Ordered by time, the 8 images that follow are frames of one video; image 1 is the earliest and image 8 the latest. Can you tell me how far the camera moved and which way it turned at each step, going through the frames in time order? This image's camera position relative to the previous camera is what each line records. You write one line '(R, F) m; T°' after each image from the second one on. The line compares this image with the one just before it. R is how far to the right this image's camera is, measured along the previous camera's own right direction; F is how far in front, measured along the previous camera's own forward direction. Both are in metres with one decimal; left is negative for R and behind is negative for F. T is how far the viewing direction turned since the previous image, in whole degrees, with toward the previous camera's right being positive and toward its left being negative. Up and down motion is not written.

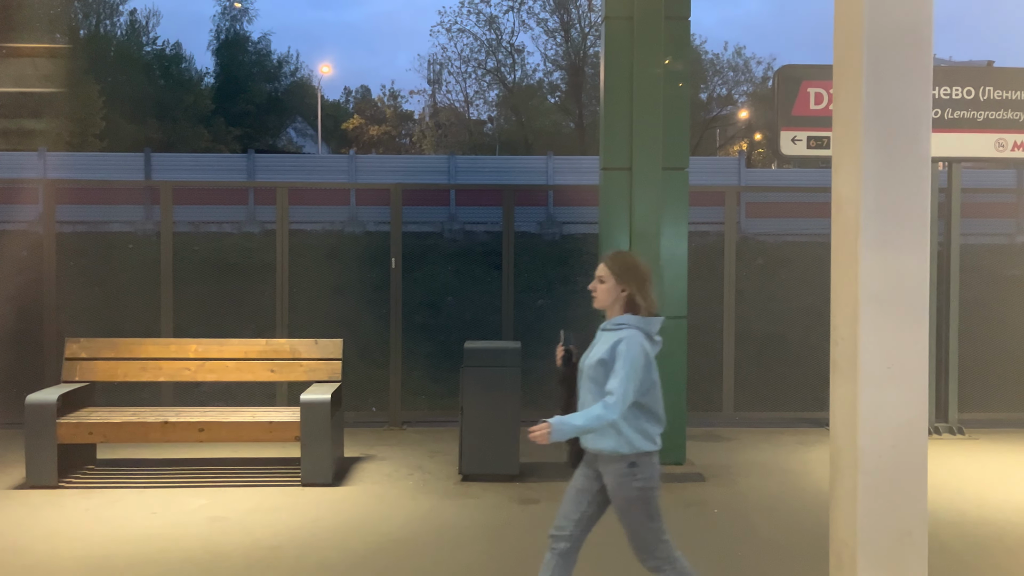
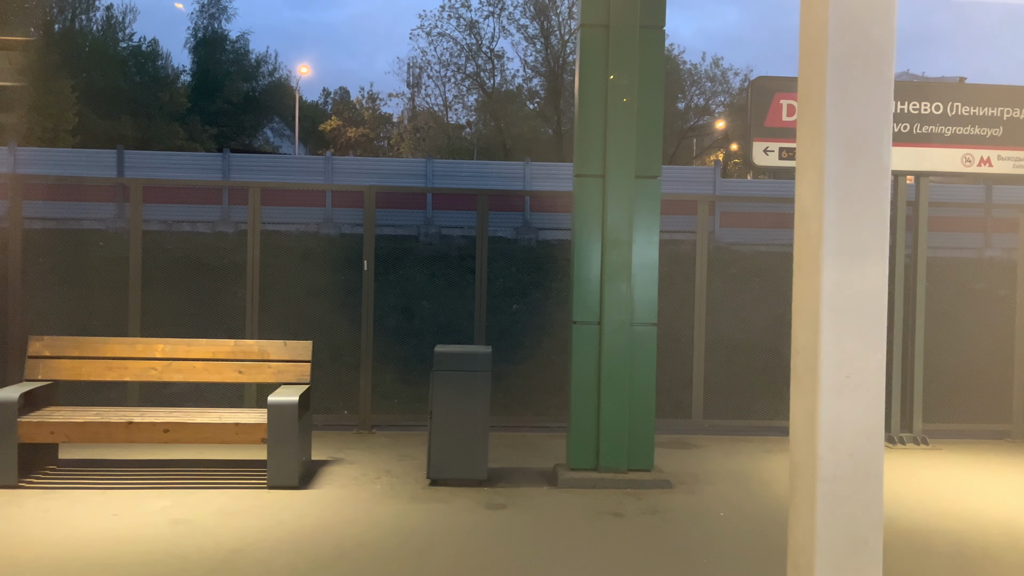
(0.0, 0.0) m; +2°
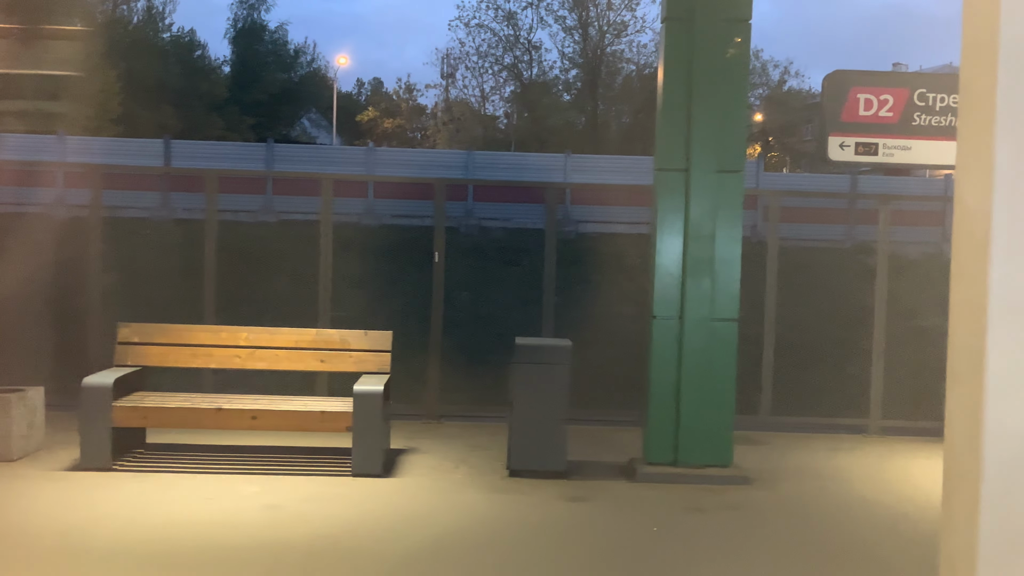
(-0.4, 0.0) m; -2°
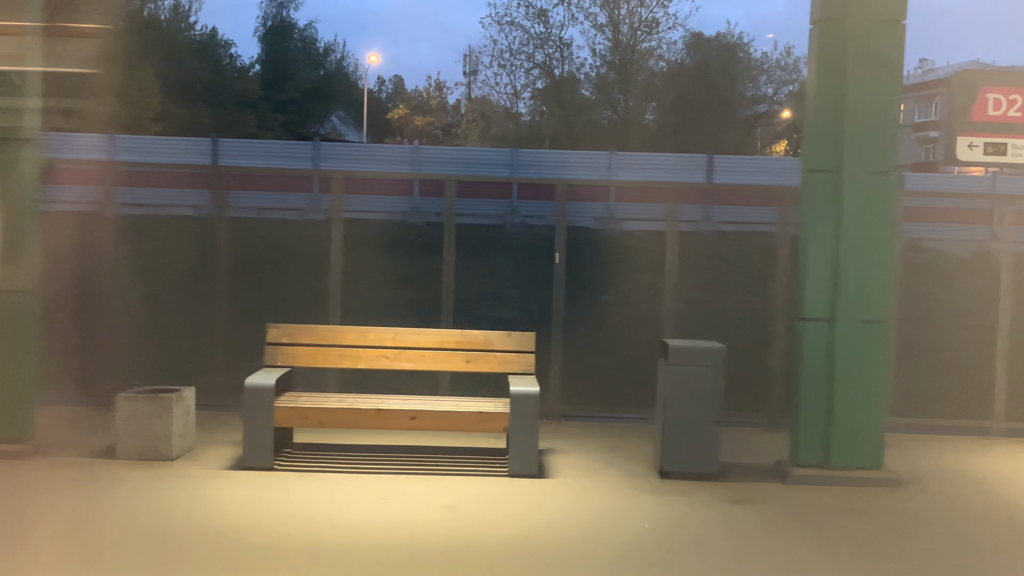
(-1.0, 0.0) m; -1°
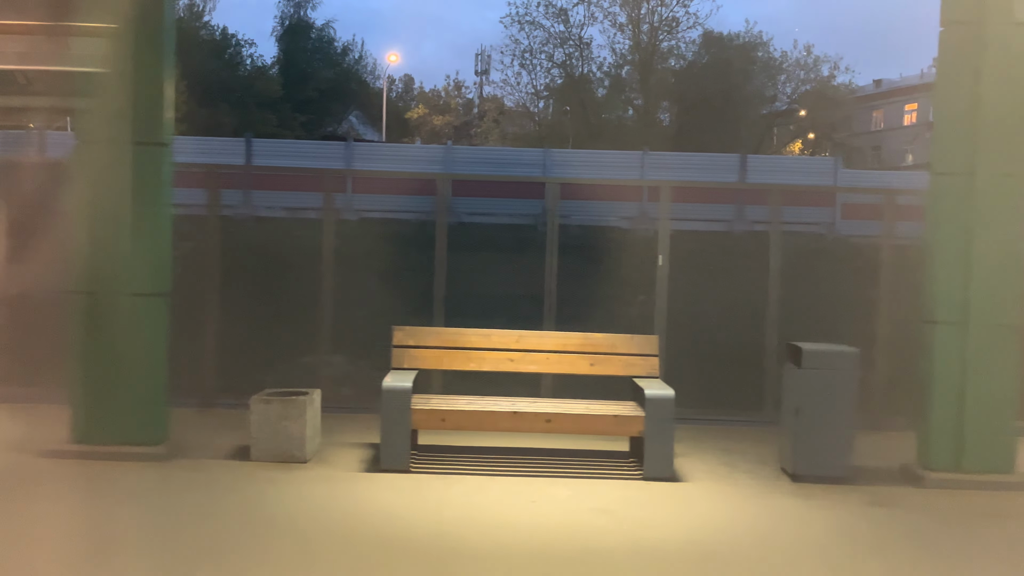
(-0.9, 0.0) m; -1°
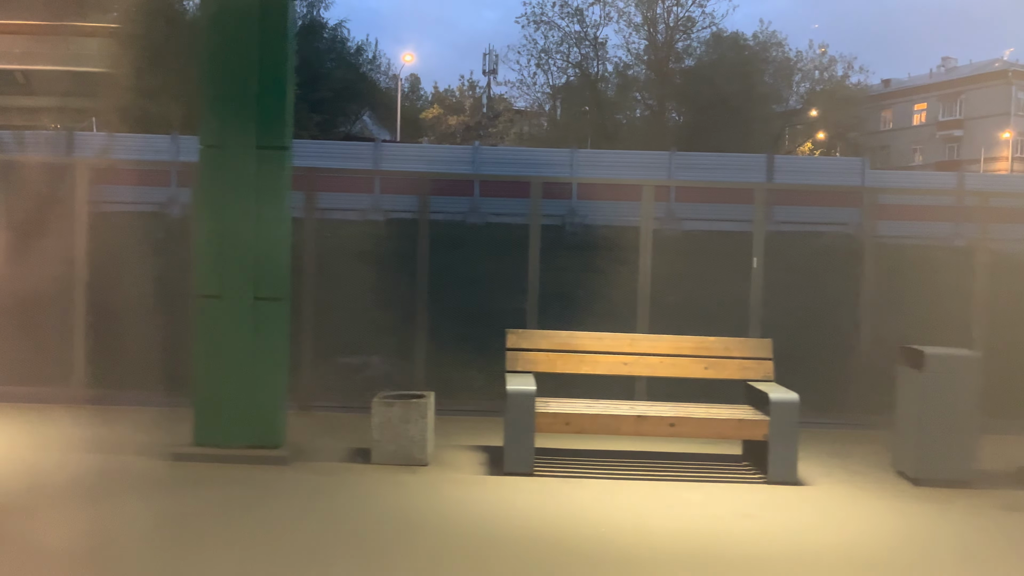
(-0.8, 0.0) m; 0°
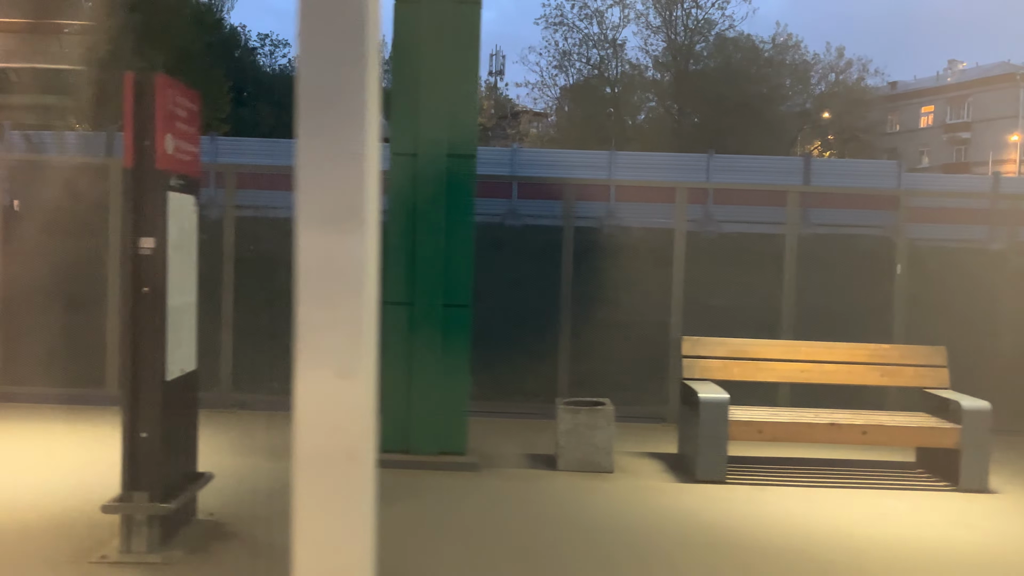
(-1.3, 0.0) m; 0°
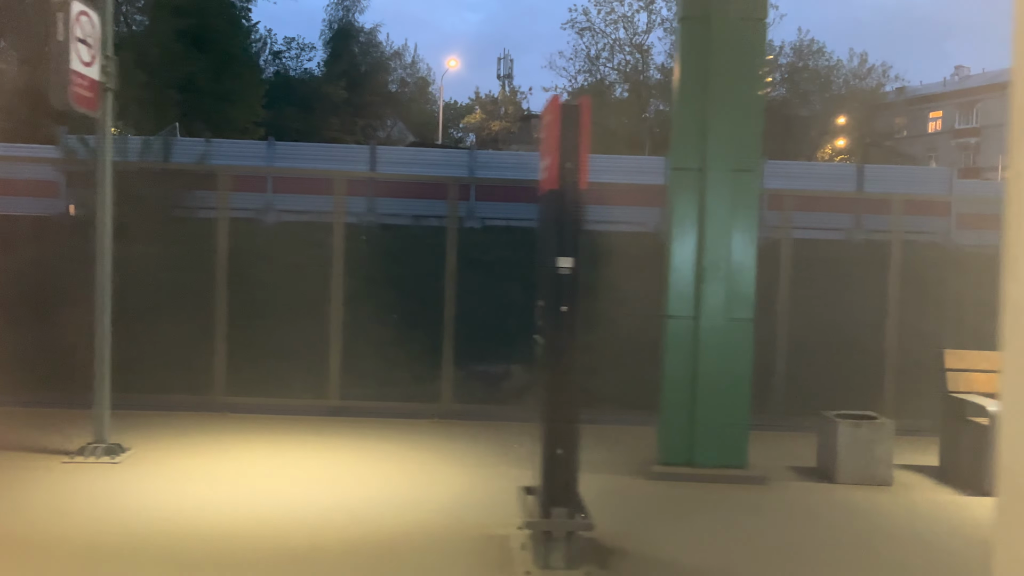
(-2.0, -0.1) m; 0°
